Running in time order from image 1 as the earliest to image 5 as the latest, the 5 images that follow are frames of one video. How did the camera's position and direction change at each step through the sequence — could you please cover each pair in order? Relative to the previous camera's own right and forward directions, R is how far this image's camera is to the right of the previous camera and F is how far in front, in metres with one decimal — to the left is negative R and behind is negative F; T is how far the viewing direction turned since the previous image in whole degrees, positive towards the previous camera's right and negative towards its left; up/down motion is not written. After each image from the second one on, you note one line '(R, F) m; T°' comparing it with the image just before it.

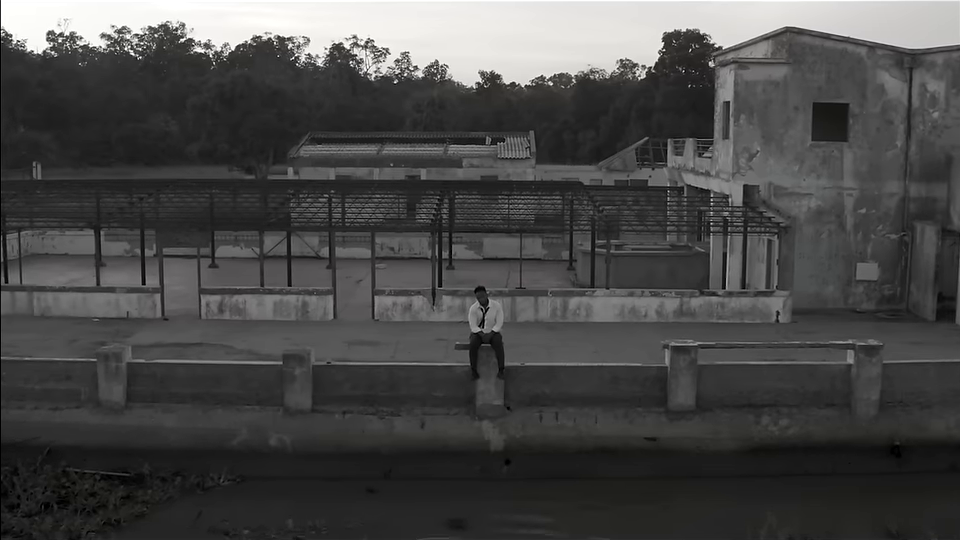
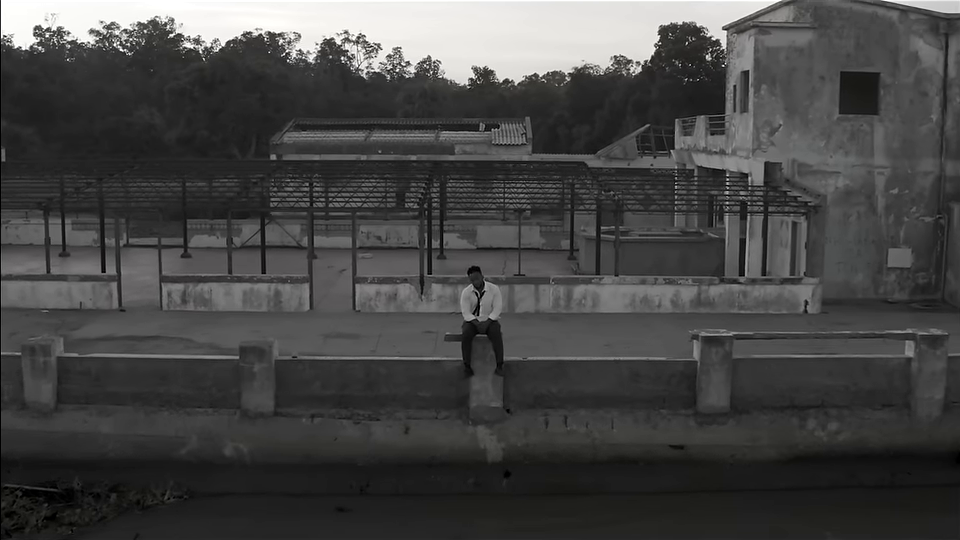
(0.0, +2.5) m; 0°
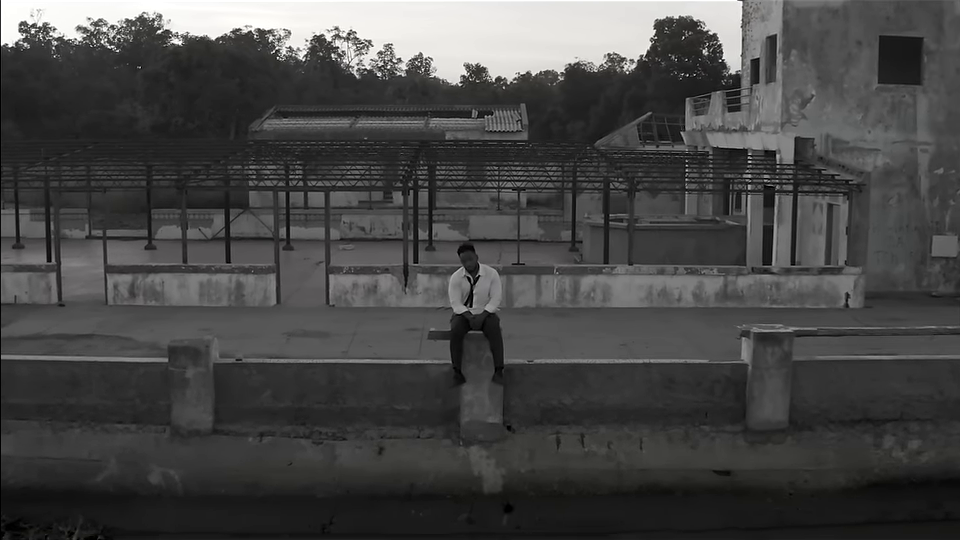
(0.0, +2.8) m; 0°
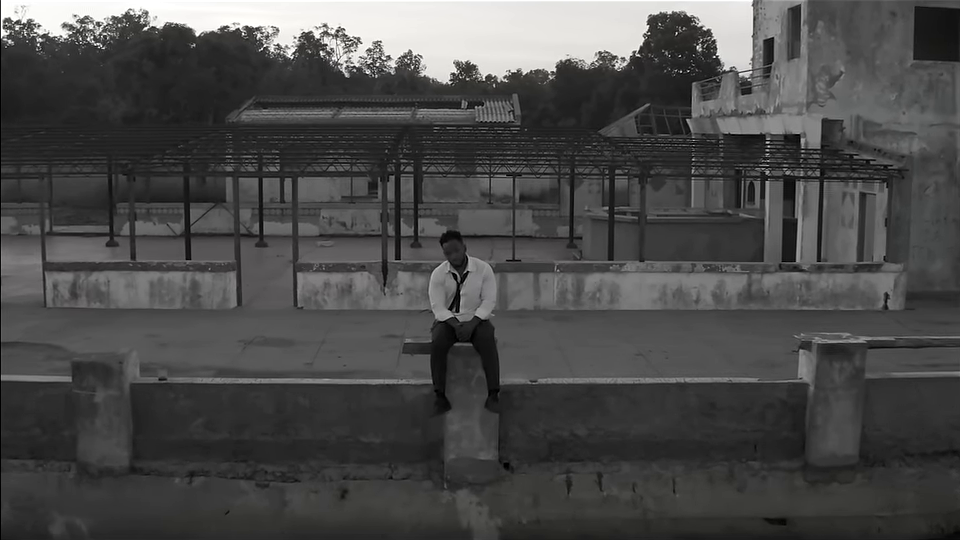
(0.0, +2.2) m; +1°
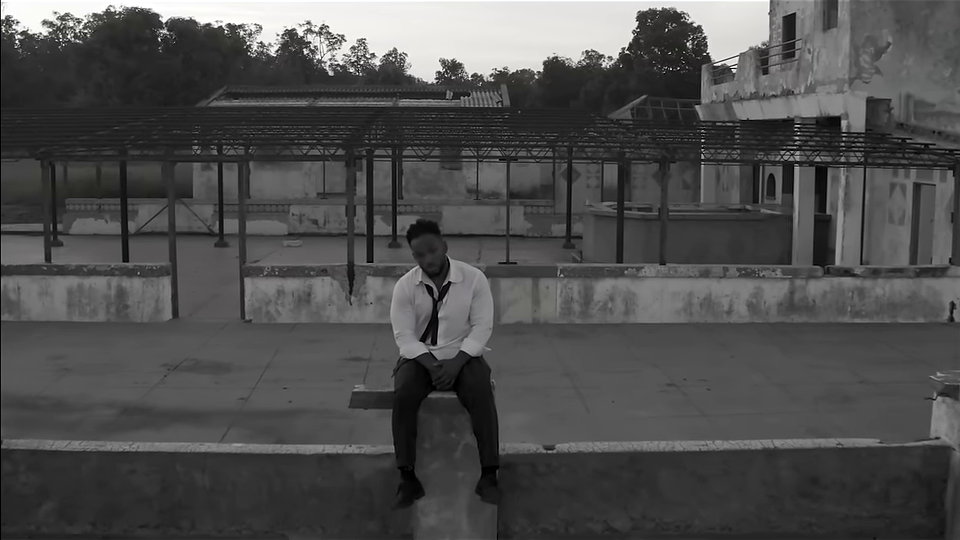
(0.0, +2.7) m; +1°
